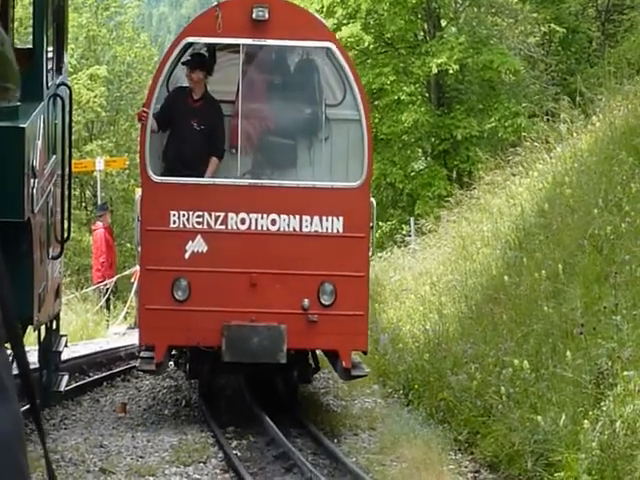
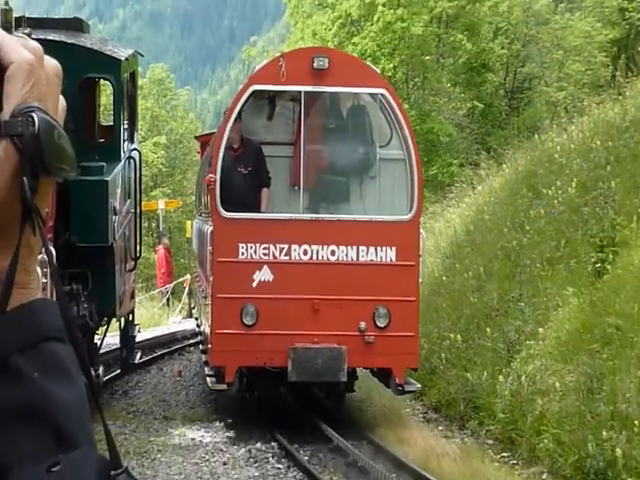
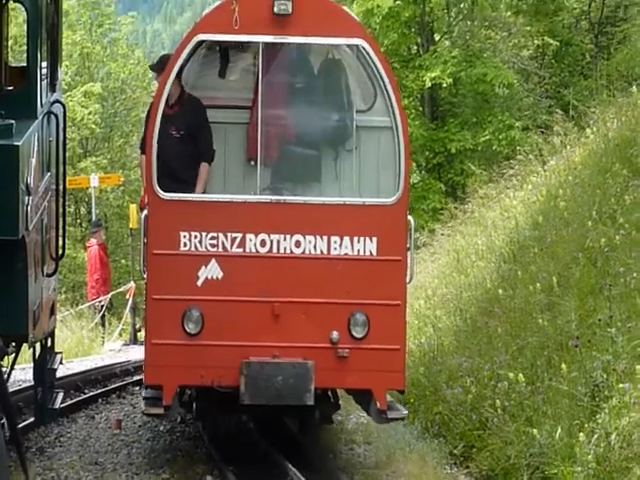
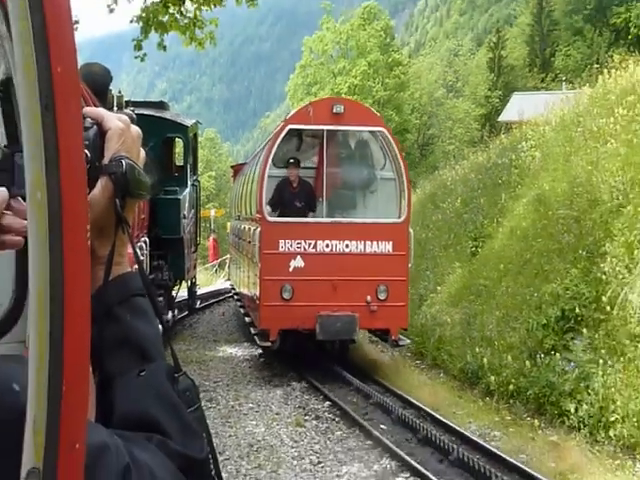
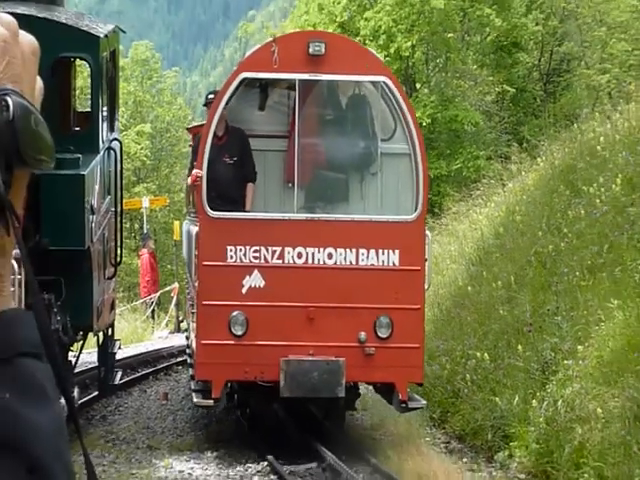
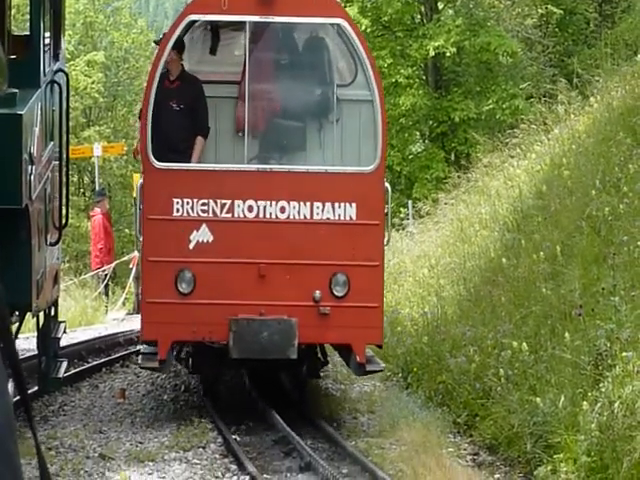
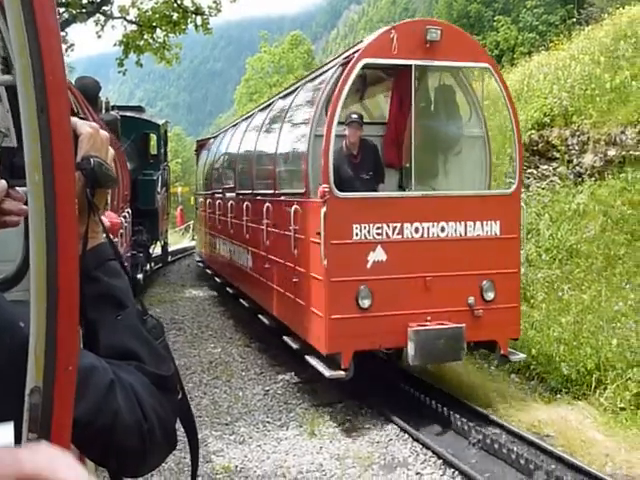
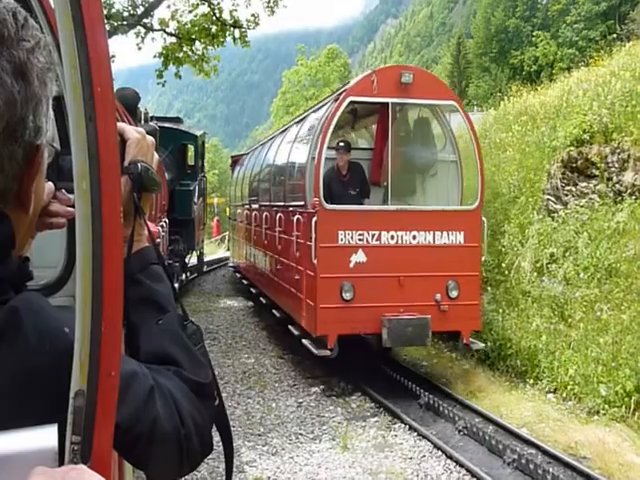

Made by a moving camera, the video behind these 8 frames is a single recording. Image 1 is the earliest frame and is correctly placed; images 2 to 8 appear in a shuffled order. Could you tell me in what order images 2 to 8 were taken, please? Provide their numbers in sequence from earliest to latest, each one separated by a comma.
6, 3, 5, 2, 4, 8, 7
